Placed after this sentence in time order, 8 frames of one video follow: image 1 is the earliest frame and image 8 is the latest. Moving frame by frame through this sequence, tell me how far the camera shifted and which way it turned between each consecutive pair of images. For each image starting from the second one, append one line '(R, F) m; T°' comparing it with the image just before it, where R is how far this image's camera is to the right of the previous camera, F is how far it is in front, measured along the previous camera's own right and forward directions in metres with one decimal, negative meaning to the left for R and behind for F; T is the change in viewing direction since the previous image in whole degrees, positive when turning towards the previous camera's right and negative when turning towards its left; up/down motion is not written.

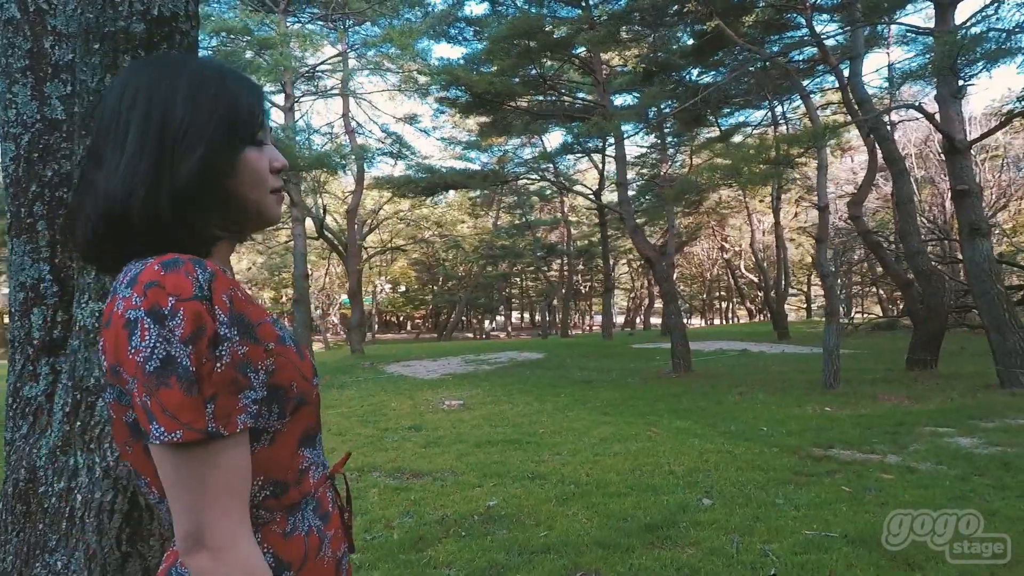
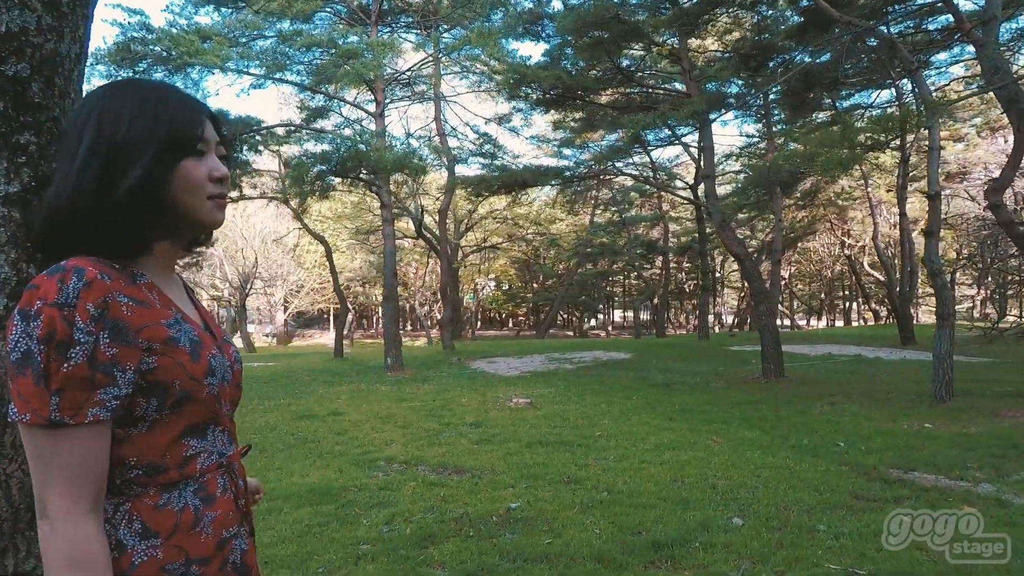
(+0.8, +0.2) m; -12°
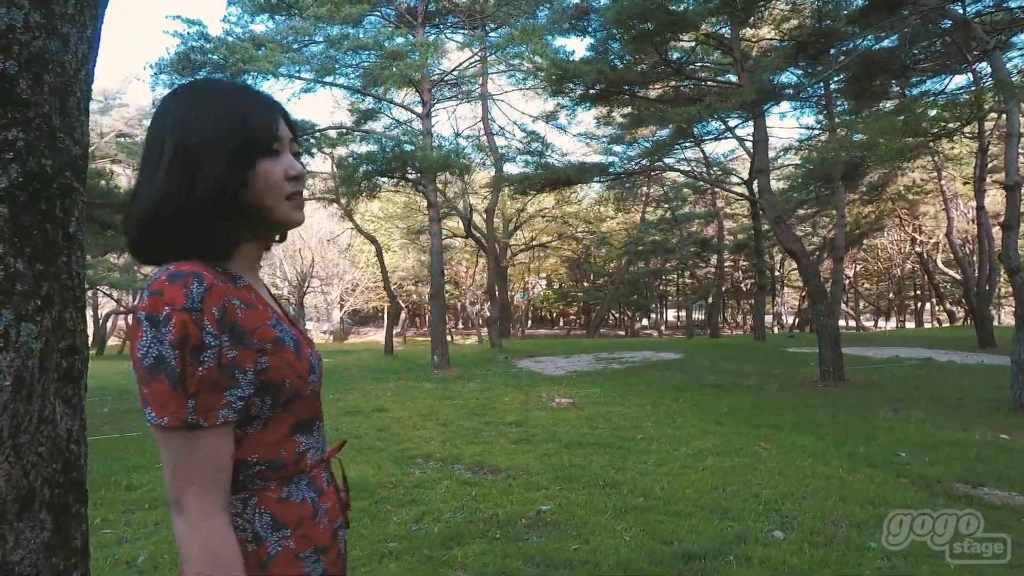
(+0.2, +0.1) m; -5°
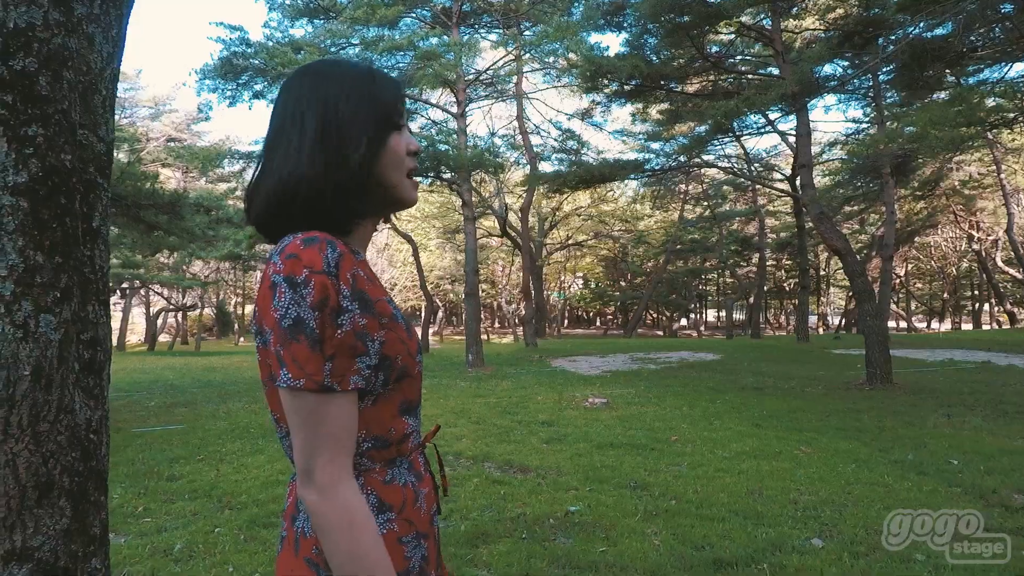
(+0.1, +0.1) m; -3°
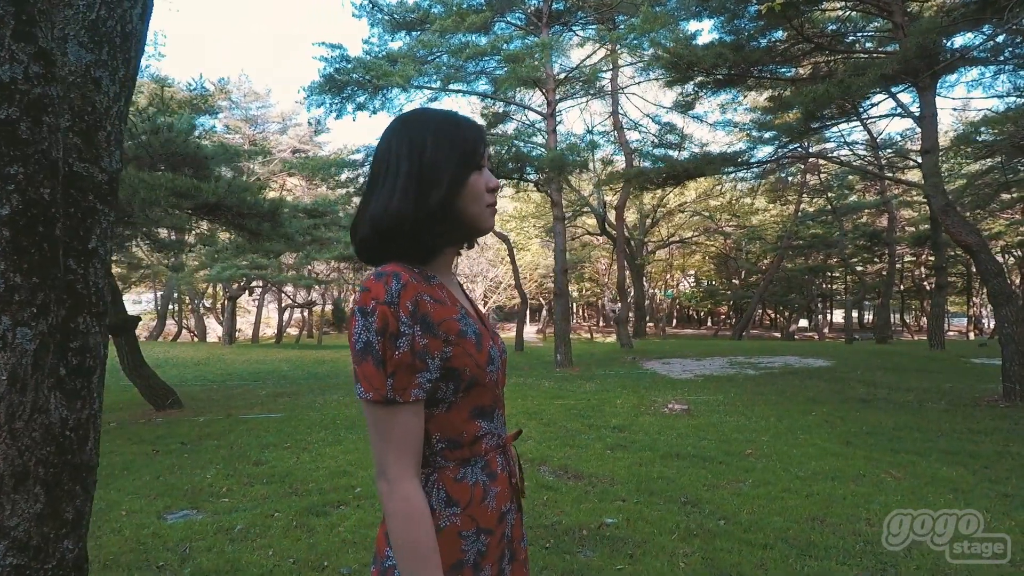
(+0.7, +0.1) m; -11°
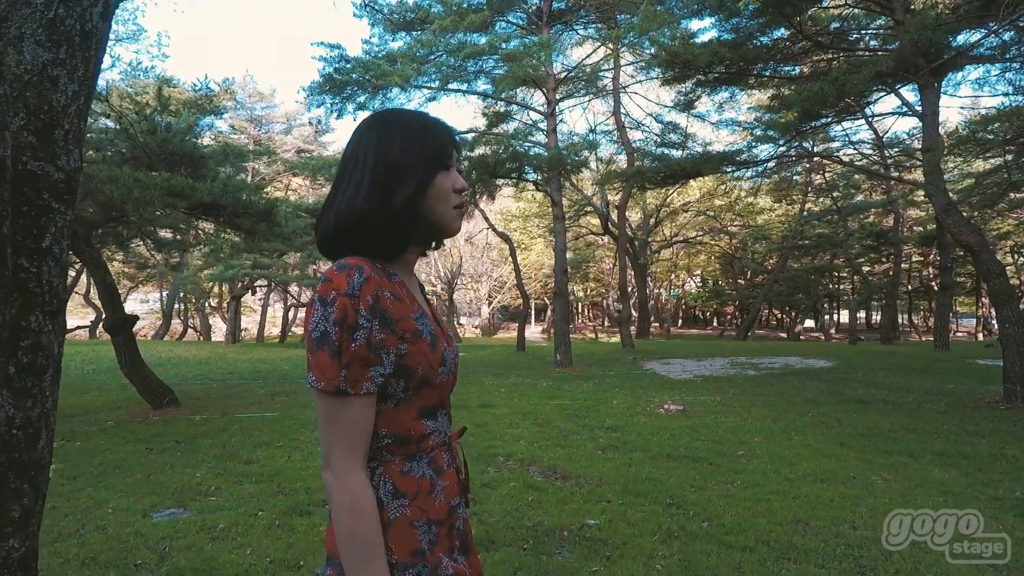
(+0.2, 0.0) m; -1°
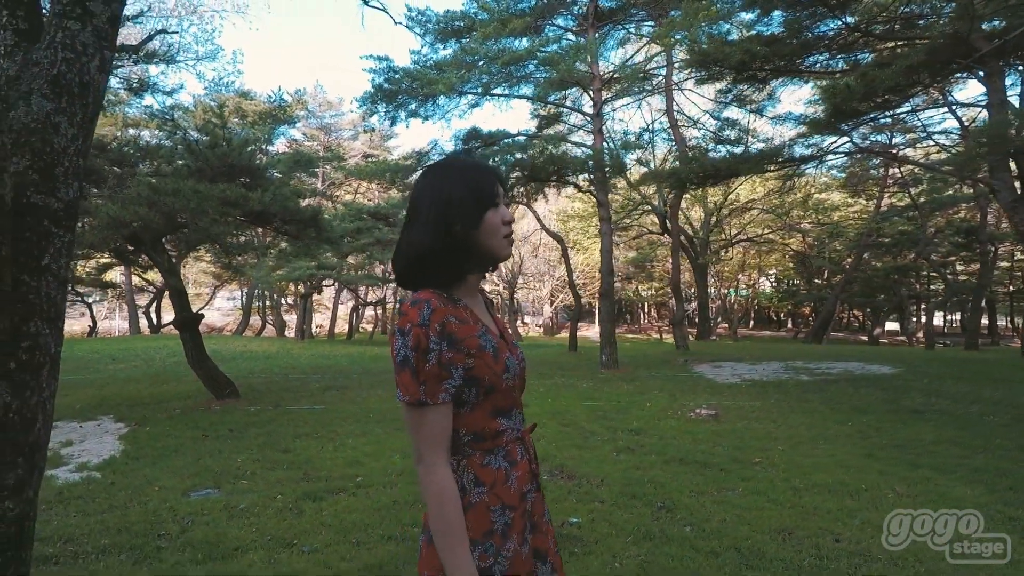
(+0.8, -0.1) m; -8°
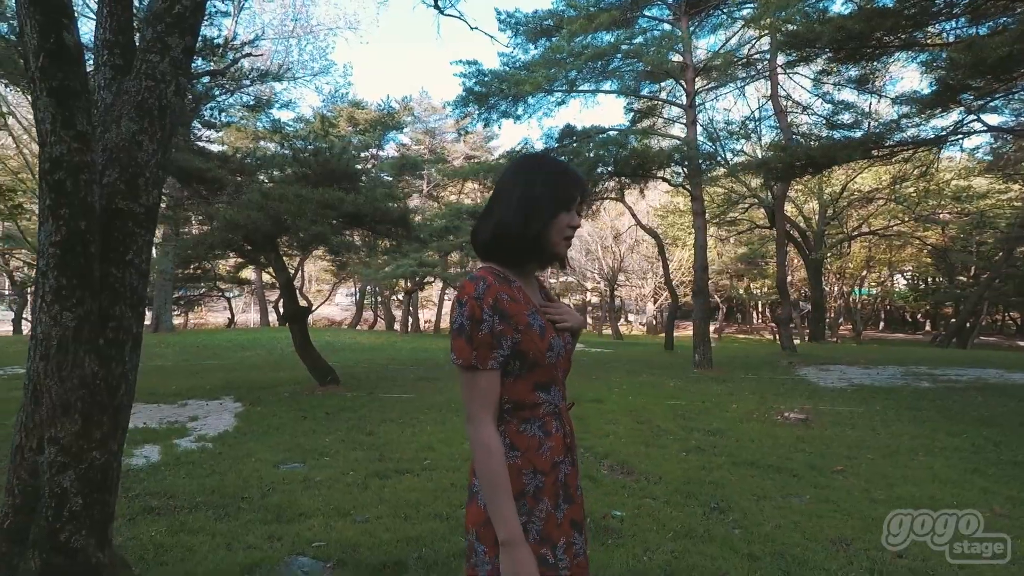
(+0.6, 0.0) m; -11°
